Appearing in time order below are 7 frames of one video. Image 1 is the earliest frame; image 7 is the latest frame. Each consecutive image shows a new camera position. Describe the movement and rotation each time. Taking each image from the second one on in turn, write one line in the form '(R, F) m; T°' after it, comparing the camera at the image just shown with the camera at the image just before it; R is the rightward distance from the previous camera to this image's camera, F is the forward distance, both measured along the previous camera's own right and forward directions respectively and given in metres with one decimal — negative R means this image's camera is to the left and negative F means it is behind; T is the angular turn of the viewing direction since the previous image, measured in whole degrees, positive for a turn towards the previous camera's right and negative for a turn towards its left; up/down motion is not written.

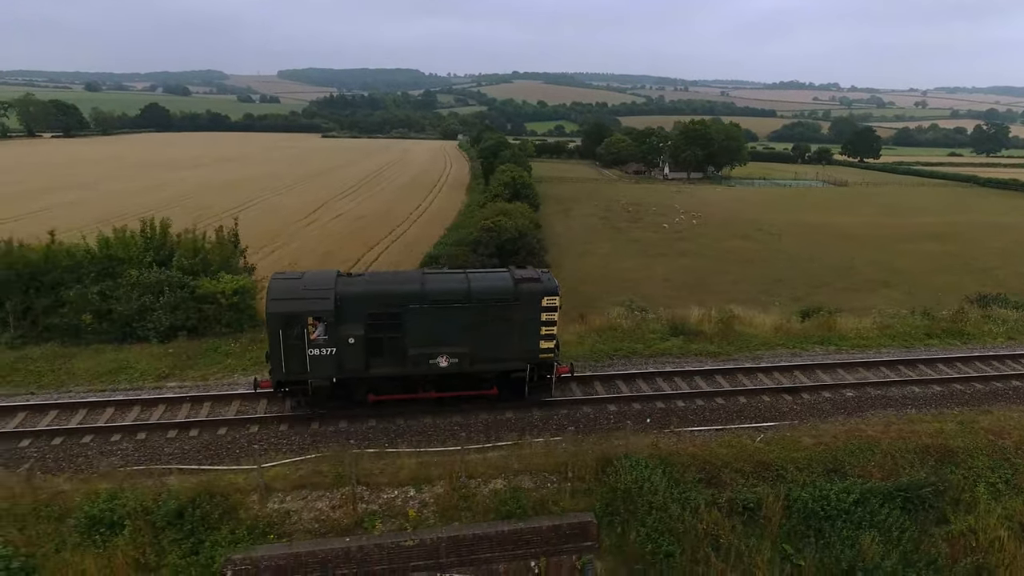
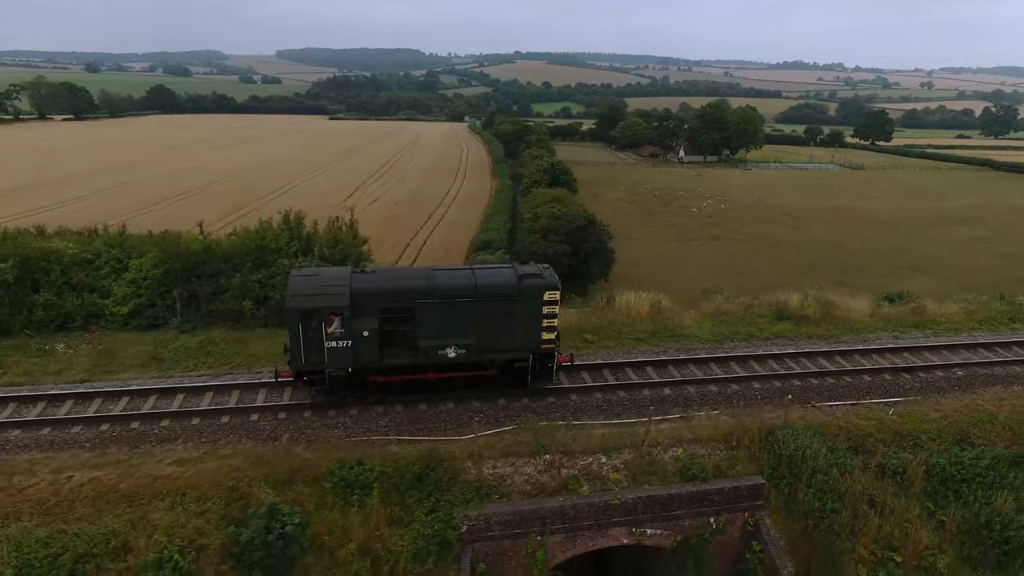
(-3.9, -1.2) m; 0°
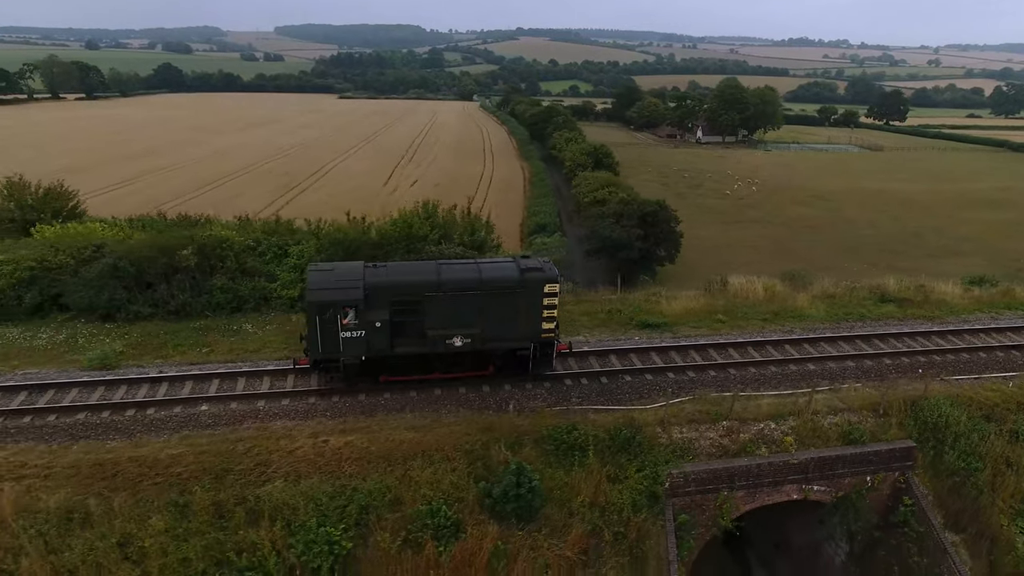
(-4.5, -1.4) m; 0°
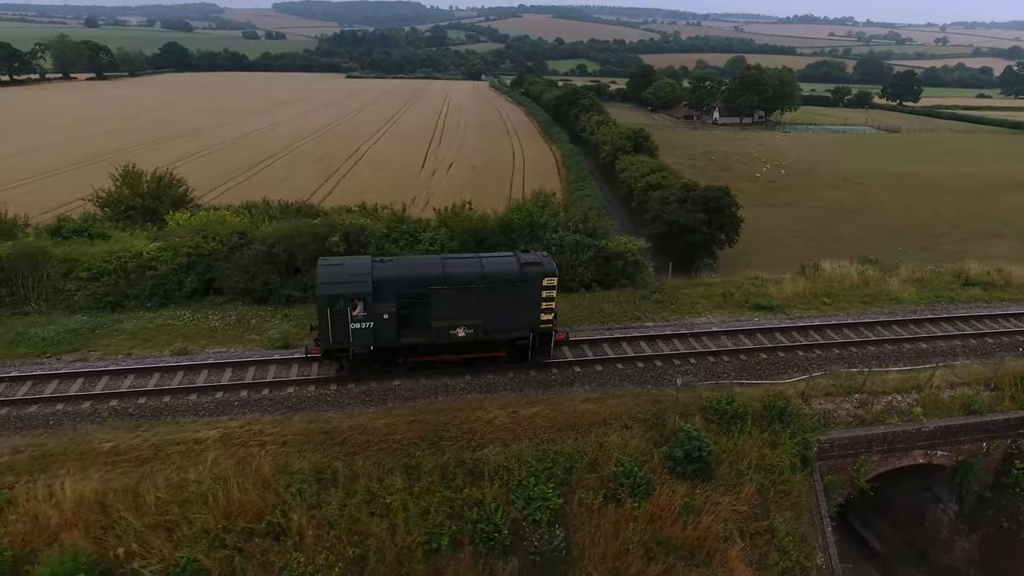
(-4.2, -1.3) m; 0°
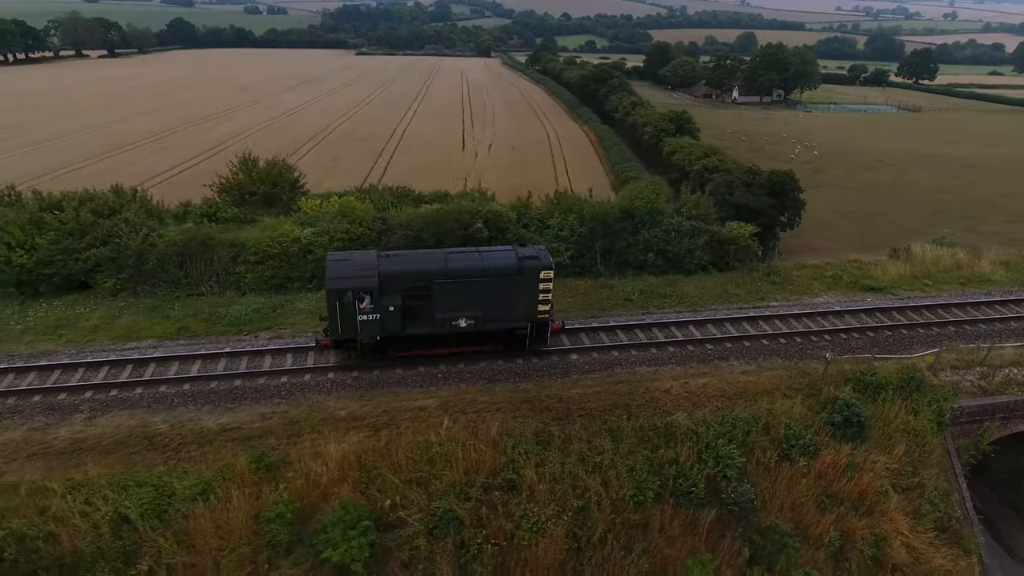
(-4.7, -1.4) m; 0°
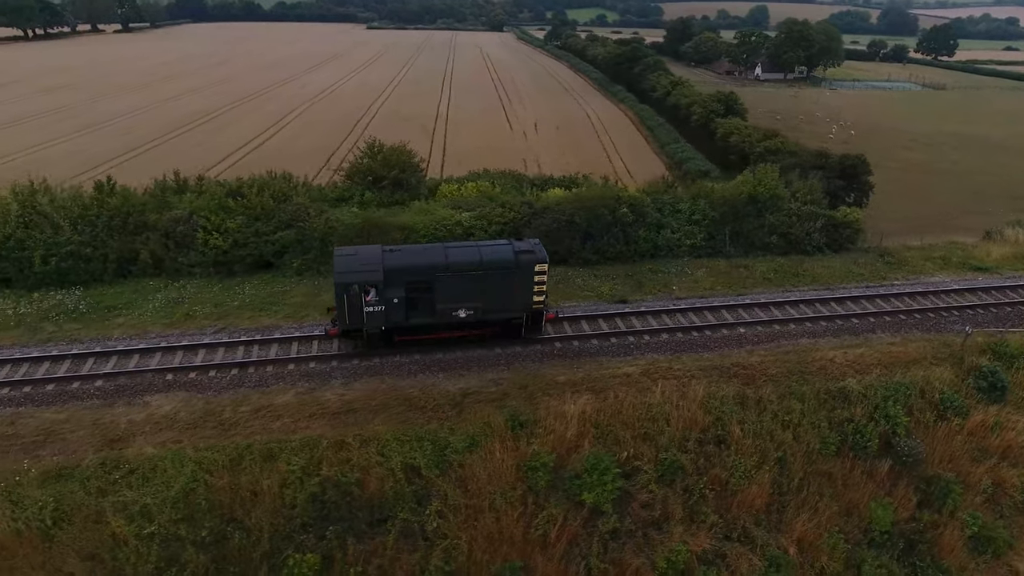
(-5.6, -1.8) m; 0°
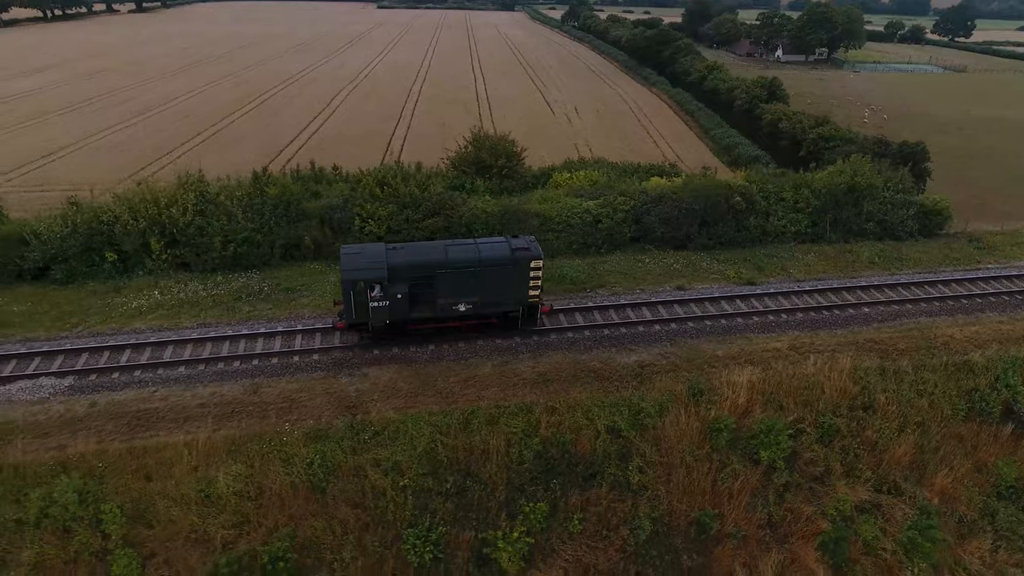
(-5.3, -1.7) m; 0°
